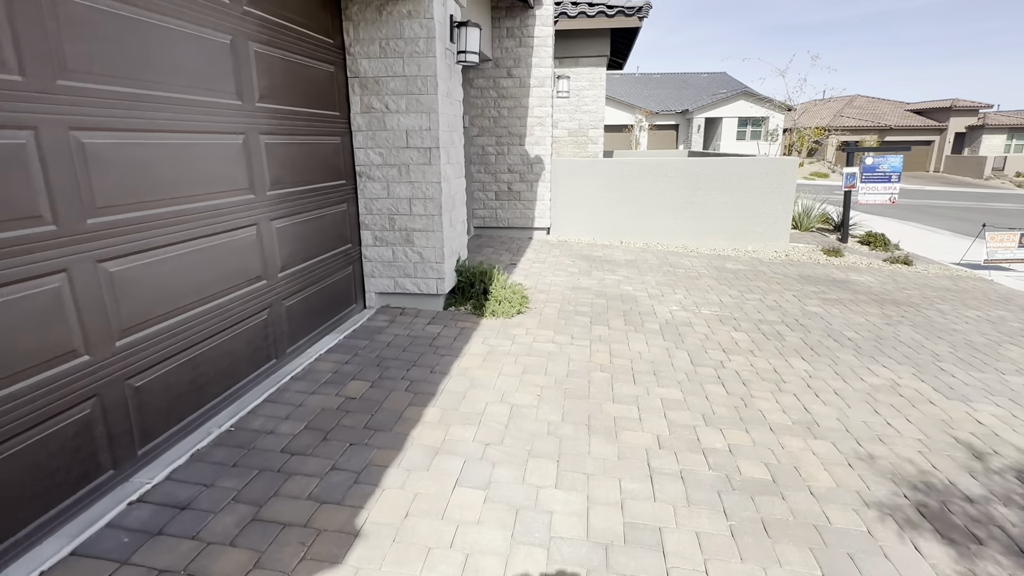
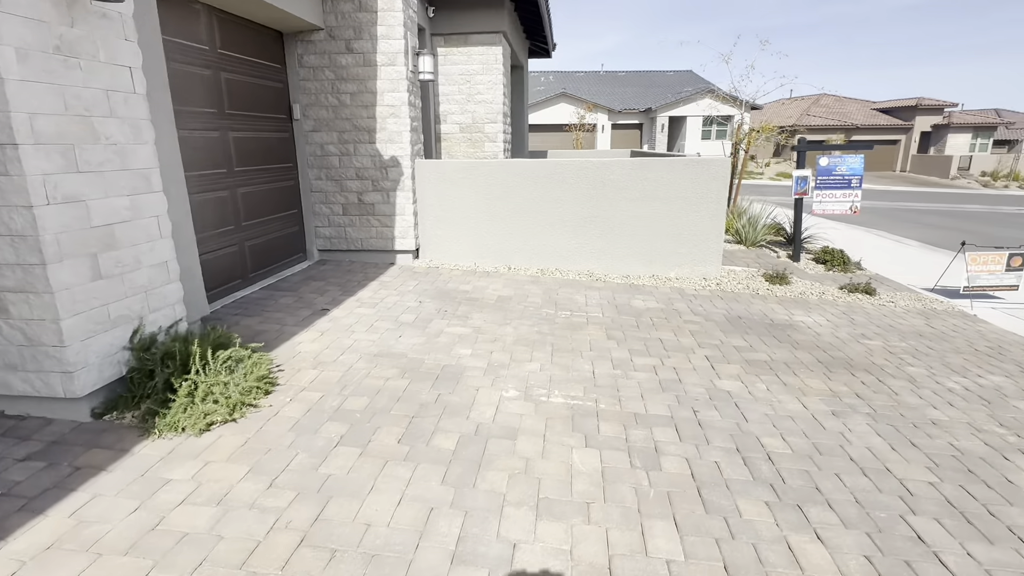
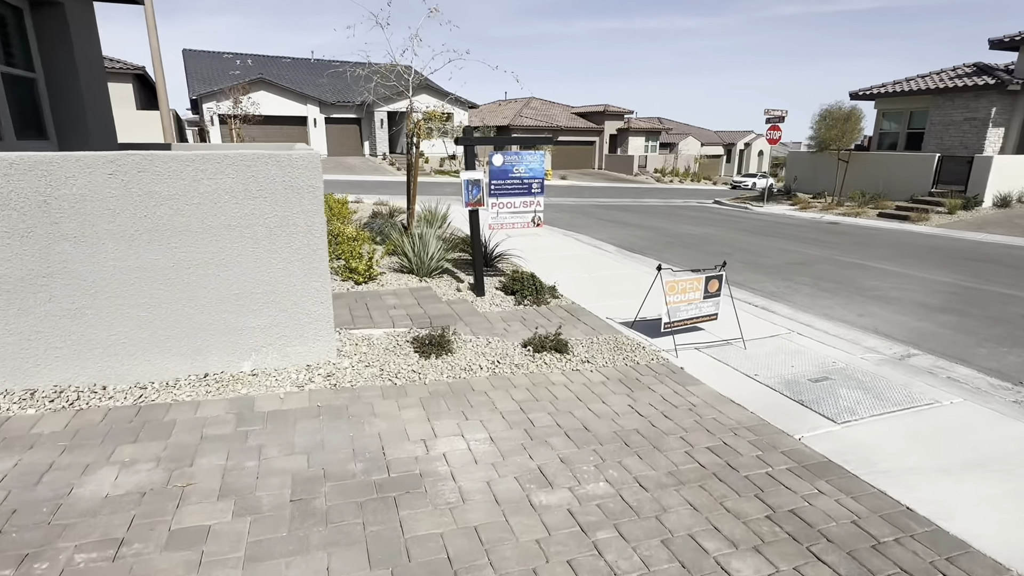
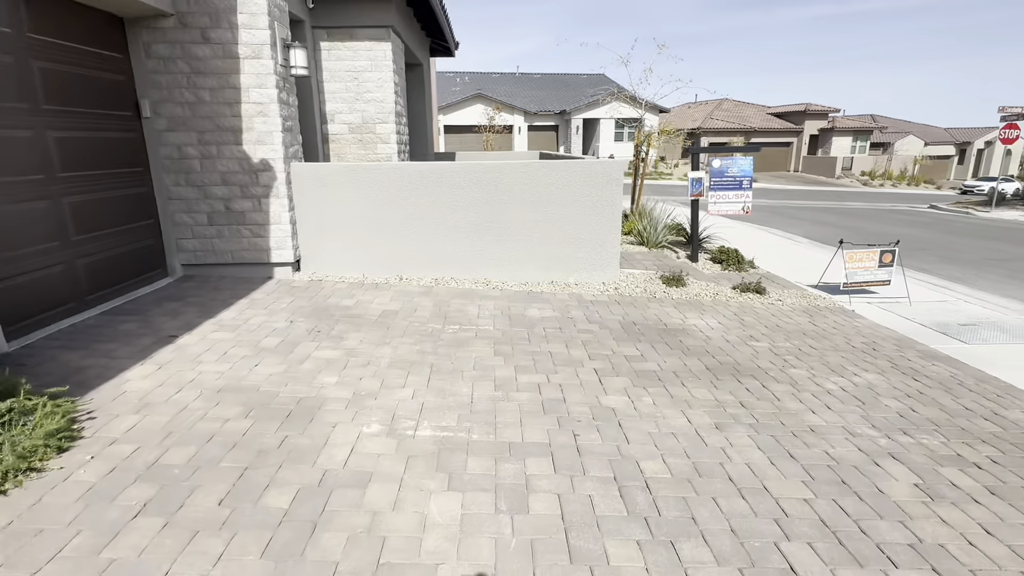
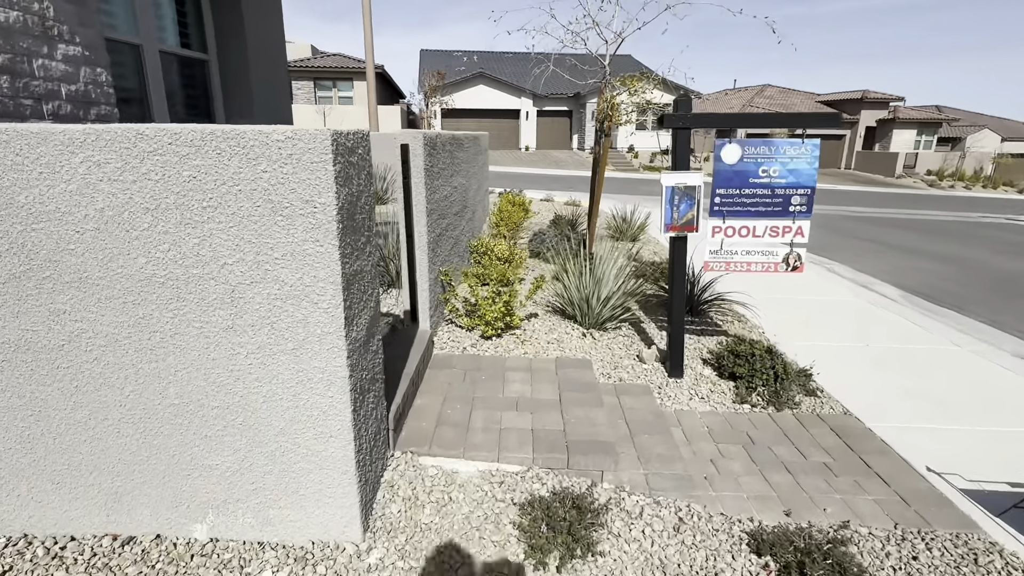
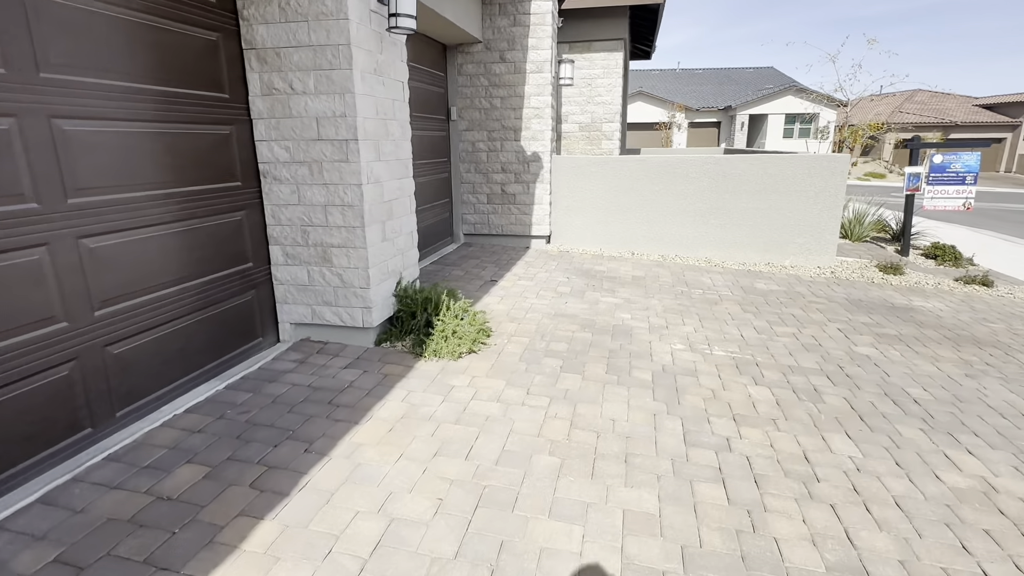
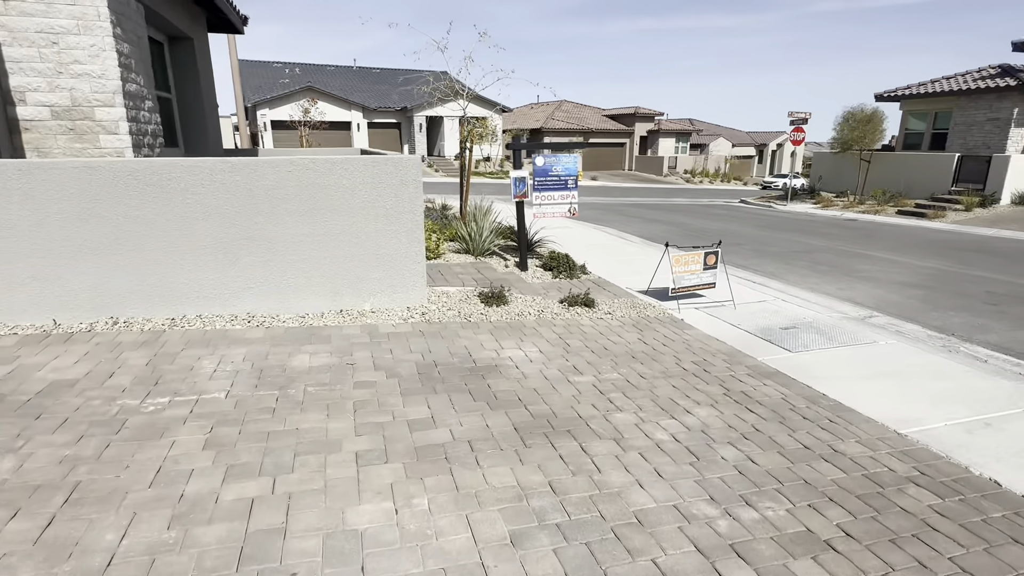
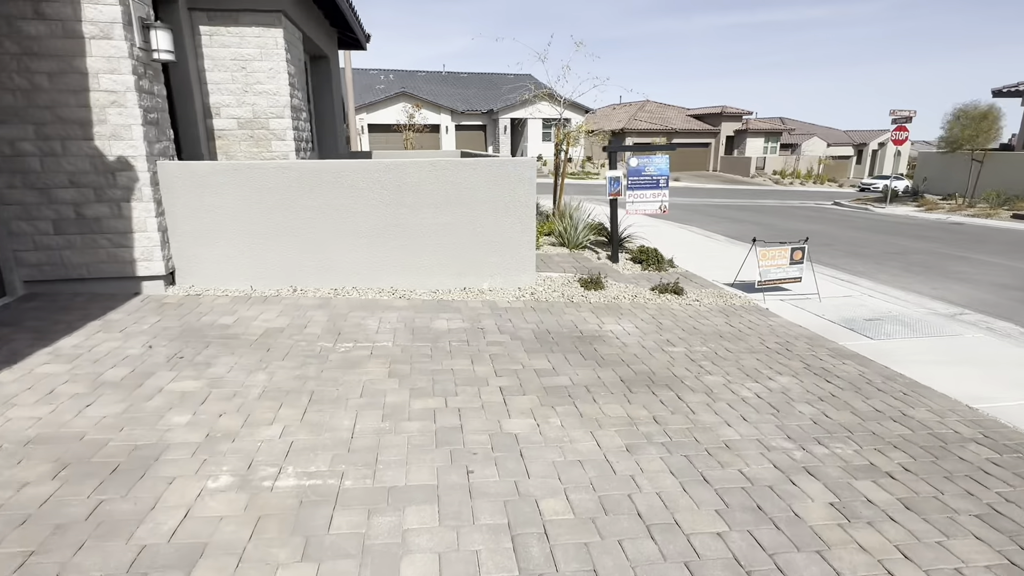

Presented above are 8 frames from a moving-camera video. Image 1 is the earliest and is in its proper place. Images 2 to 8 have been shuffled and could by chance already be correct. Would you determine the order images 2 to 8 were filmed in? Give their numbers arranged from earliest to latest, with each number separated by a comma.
6, 2, 4, 8, 7, 3, 5
